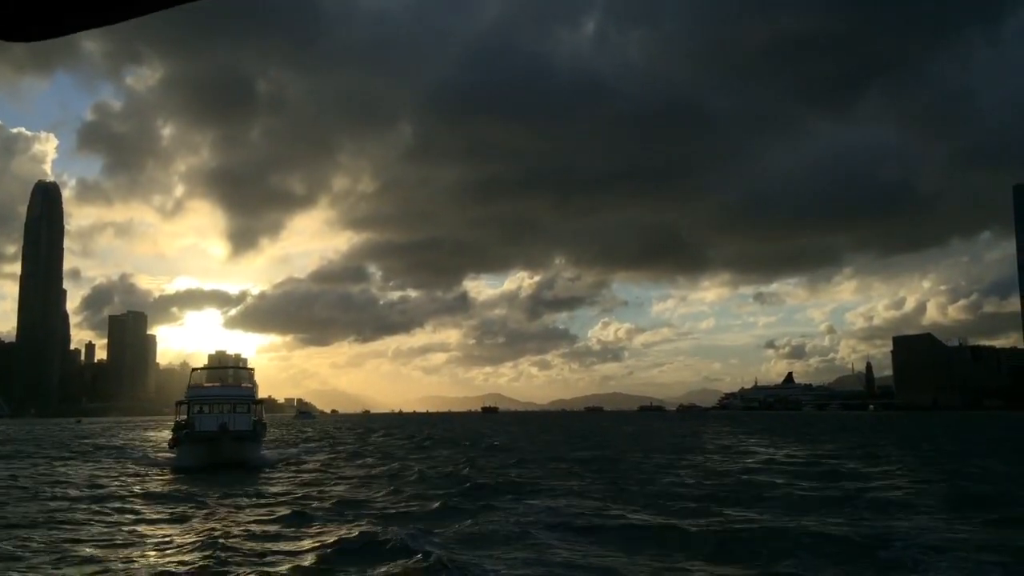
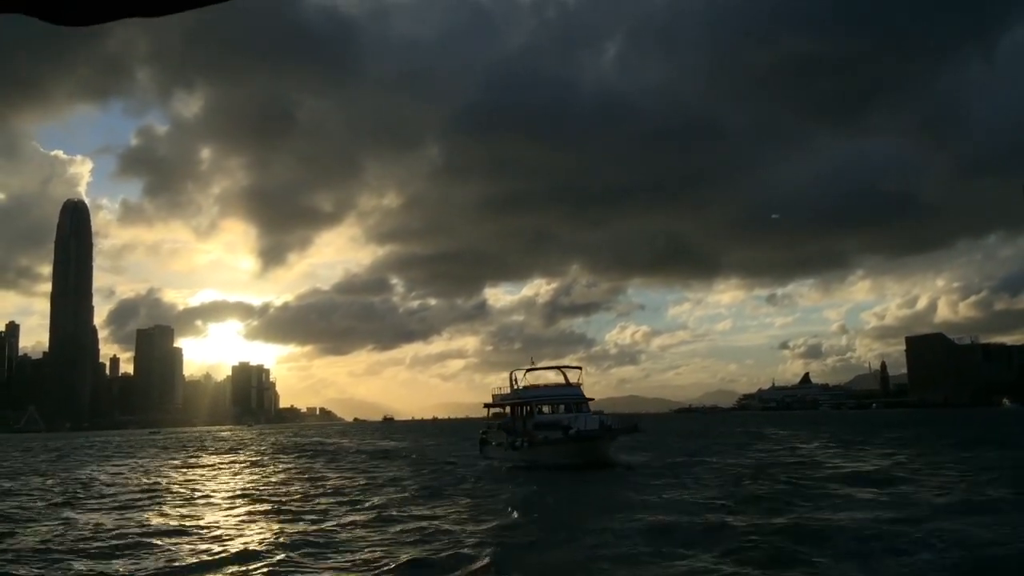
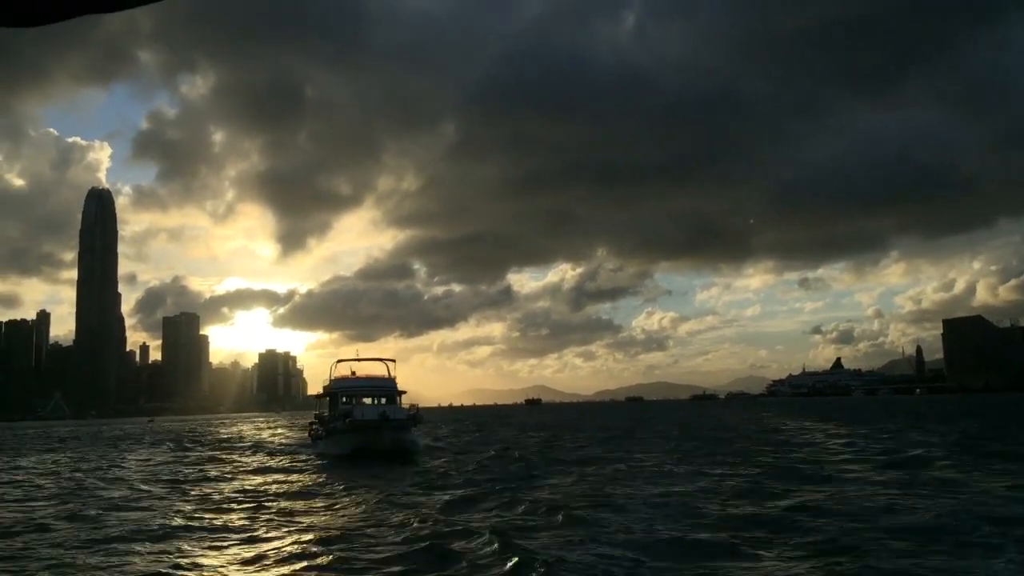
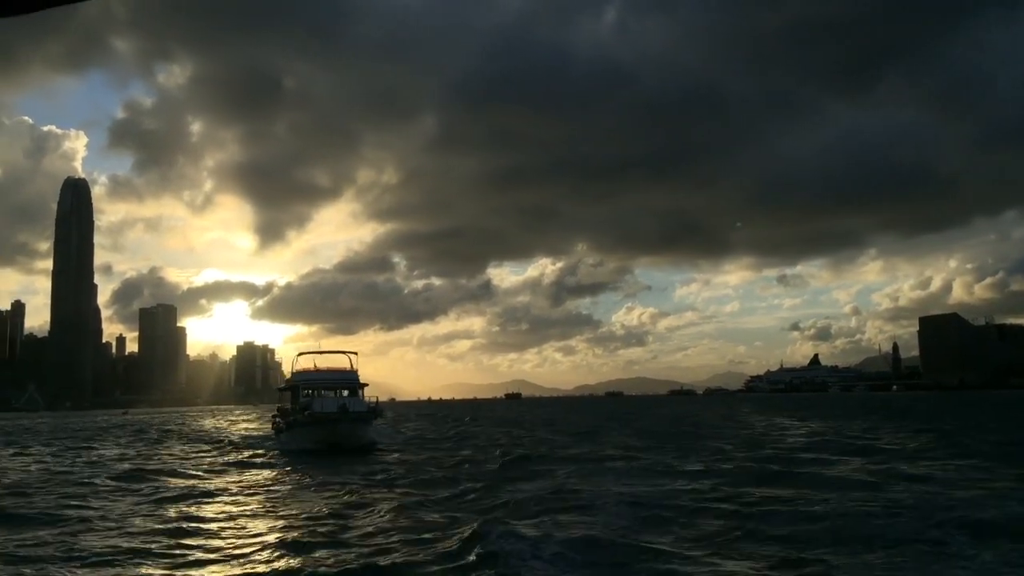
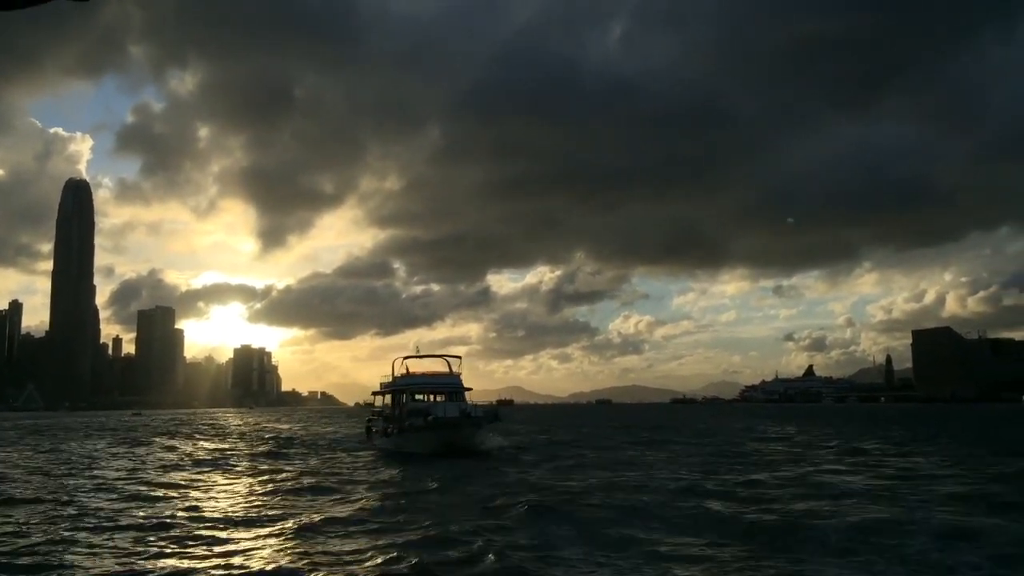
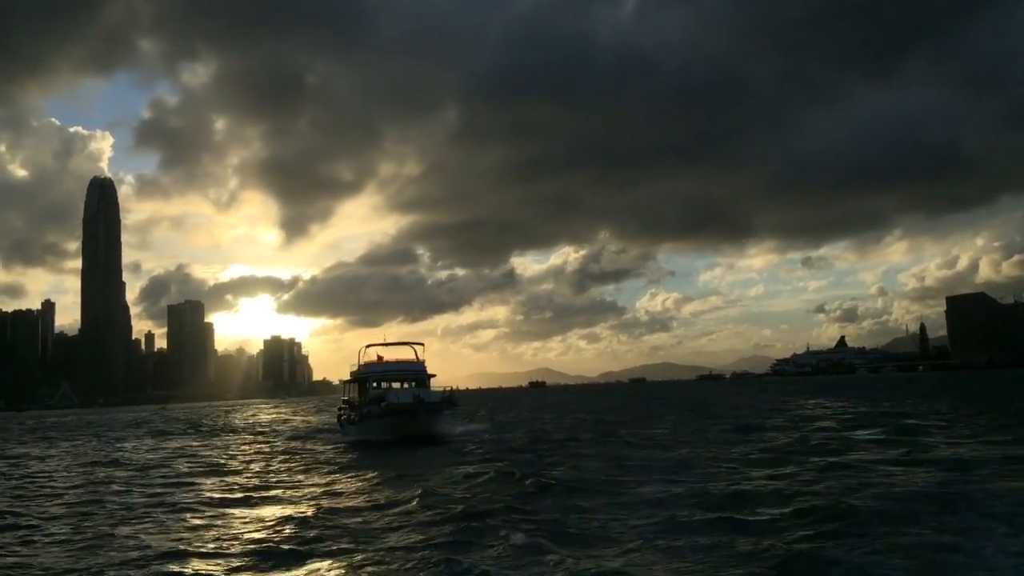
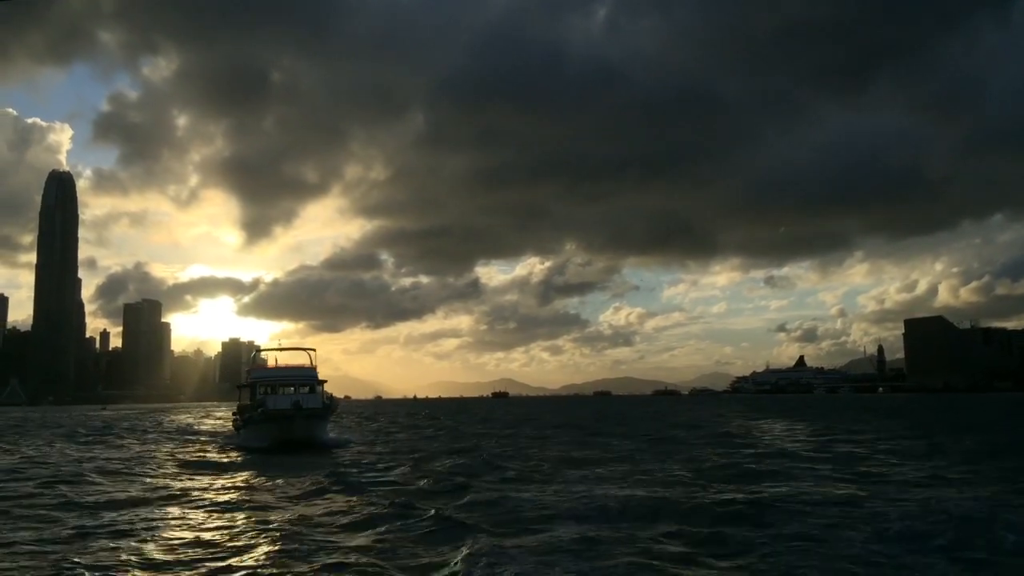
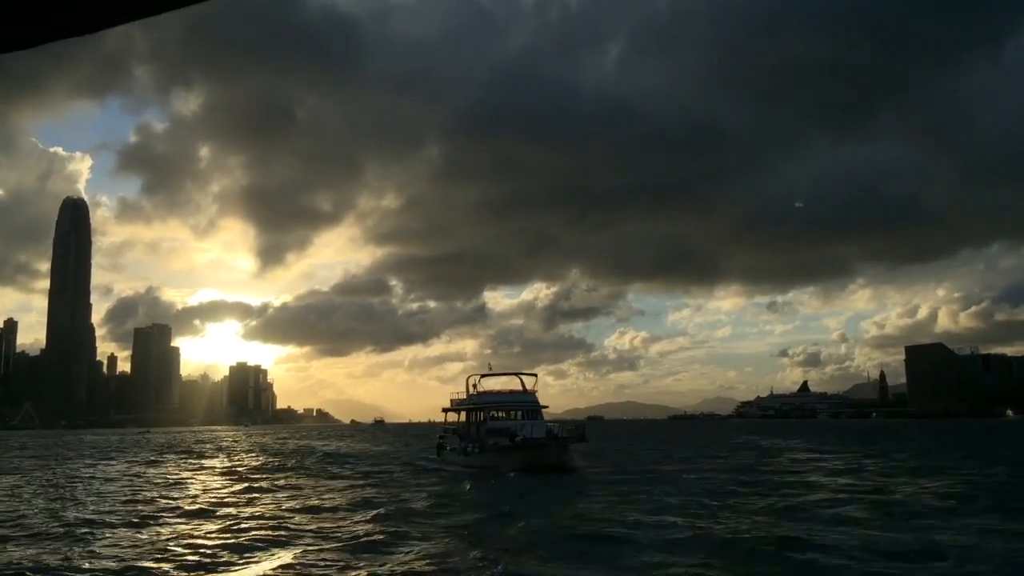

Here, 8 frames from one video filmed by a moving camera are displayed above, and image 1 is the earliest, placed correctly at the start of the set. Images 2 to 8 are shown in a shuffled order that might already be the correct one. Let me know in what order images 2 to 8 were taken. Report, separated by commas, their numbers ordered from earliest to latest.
7, 4, 3, 6, 5, 8, 2
